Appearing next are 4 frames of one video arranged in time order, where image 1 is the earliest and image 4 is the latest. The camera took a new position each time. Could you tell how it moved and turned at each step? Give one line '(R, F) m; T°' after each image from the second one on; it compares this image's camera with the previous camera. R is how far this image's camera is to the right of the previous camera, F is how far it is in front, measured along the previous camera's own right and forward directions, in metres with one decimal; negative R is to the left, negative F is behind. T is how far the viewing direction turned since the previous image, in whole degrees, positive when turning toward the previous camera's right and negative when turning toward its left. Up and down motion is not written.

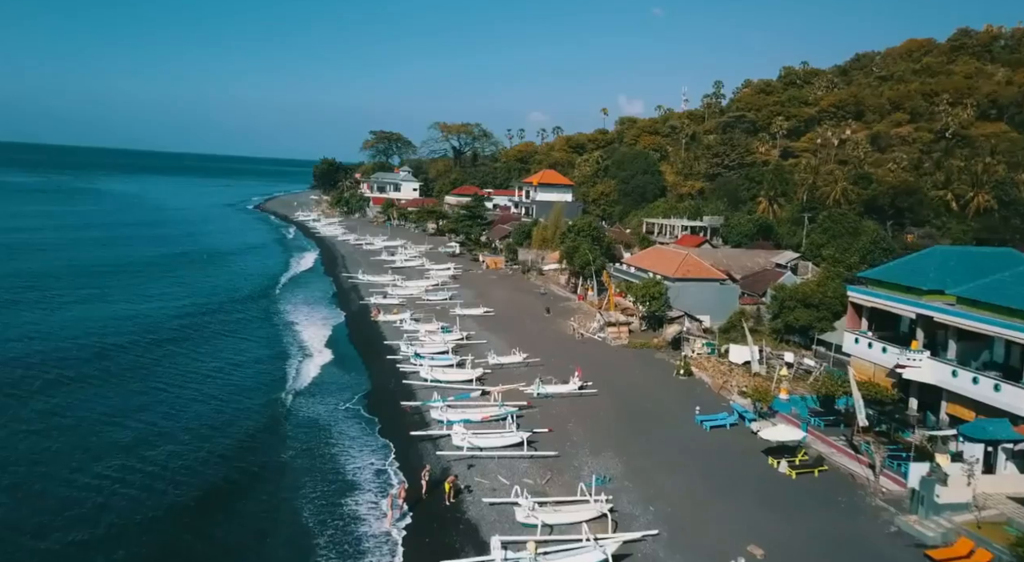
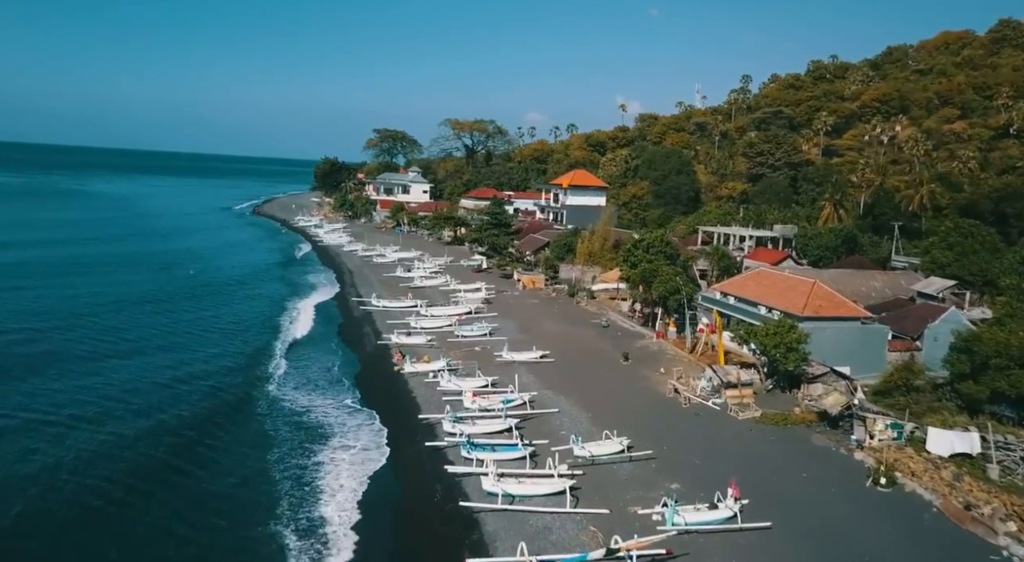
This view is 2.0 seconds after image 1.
(-3.4, +11.9) m; 0°
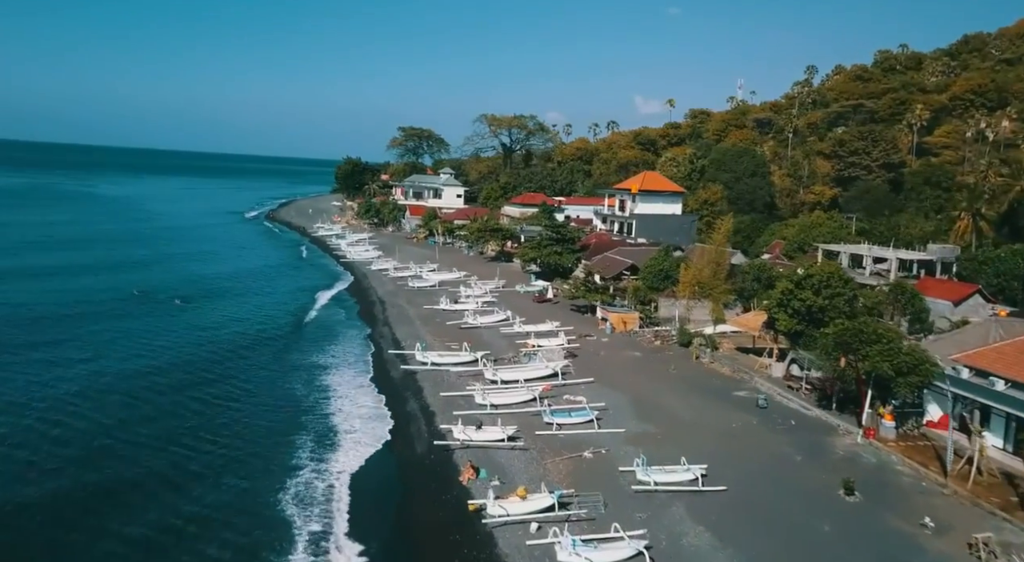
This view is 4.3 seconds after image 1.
(-4.0, +14.6) m; -1°
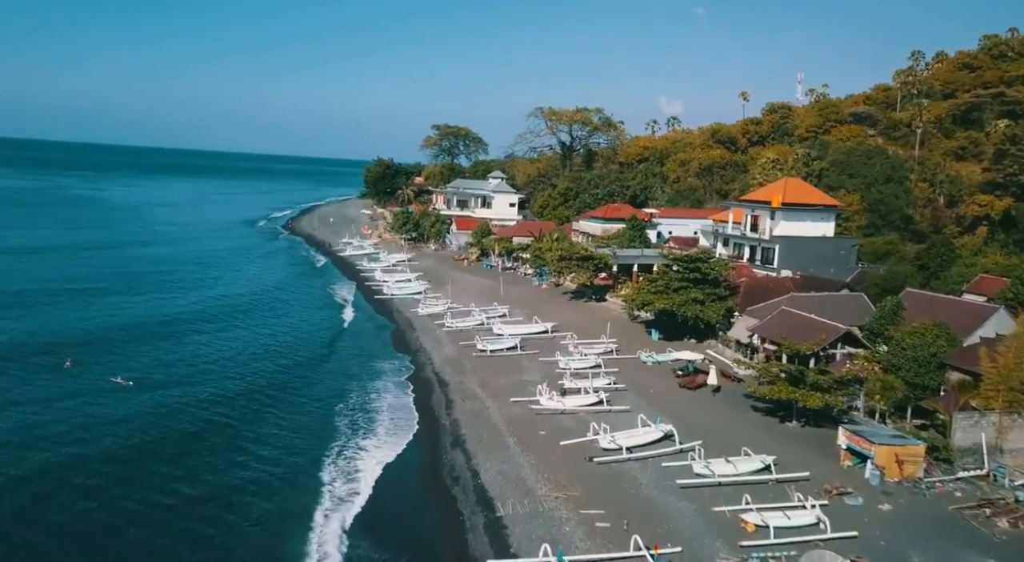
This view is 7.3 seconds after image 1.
(-5.3, +20.1) m; -2°
